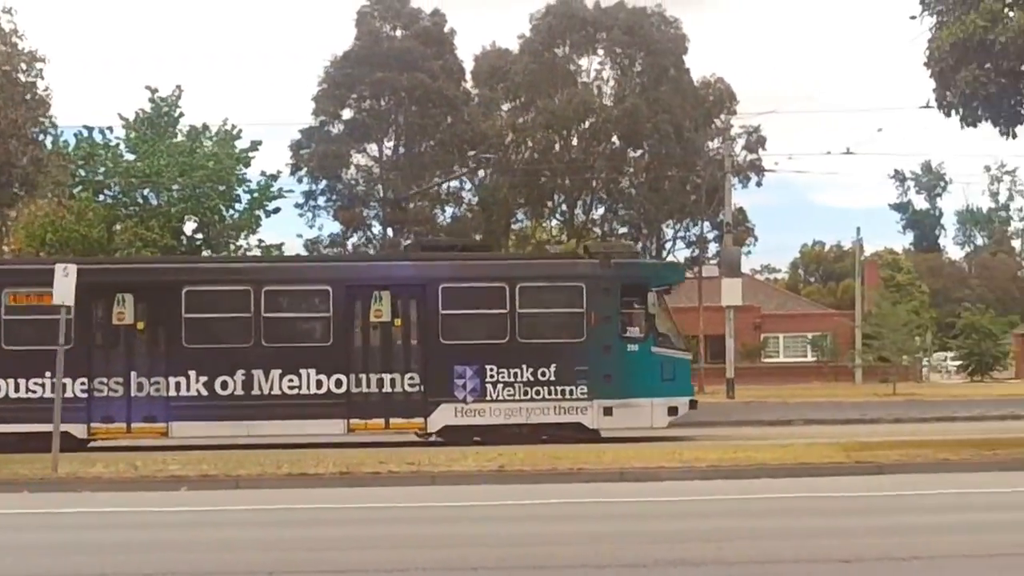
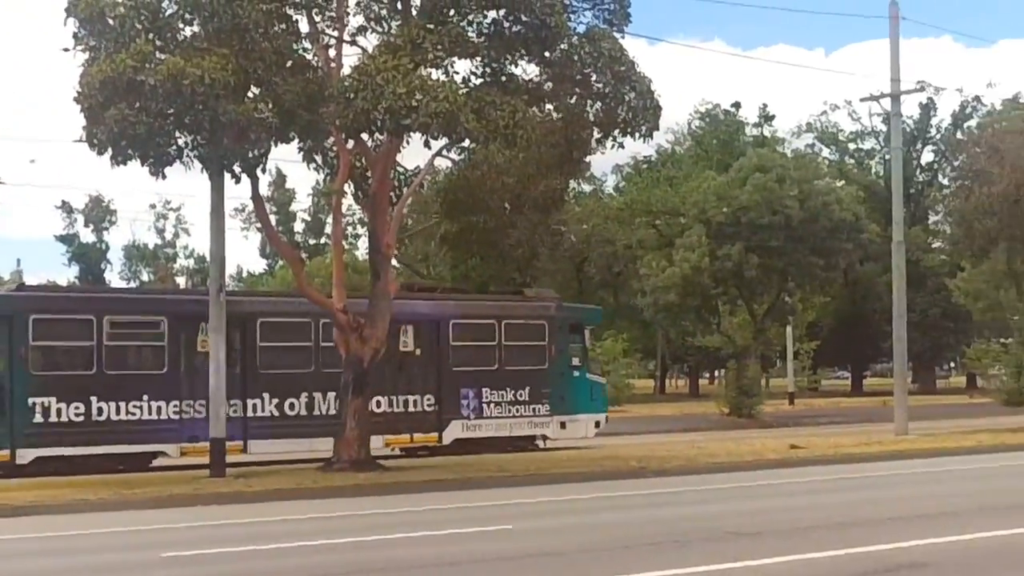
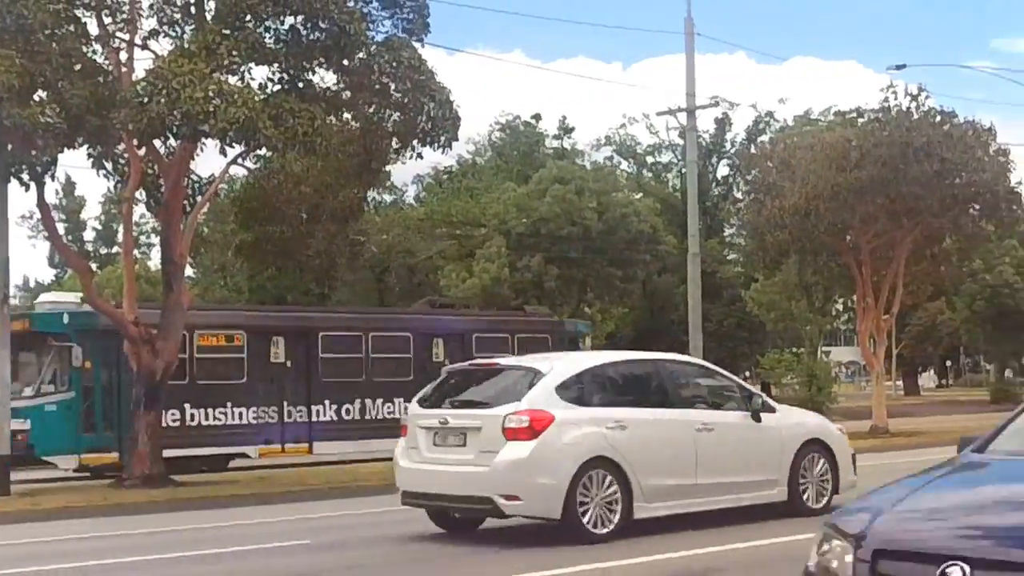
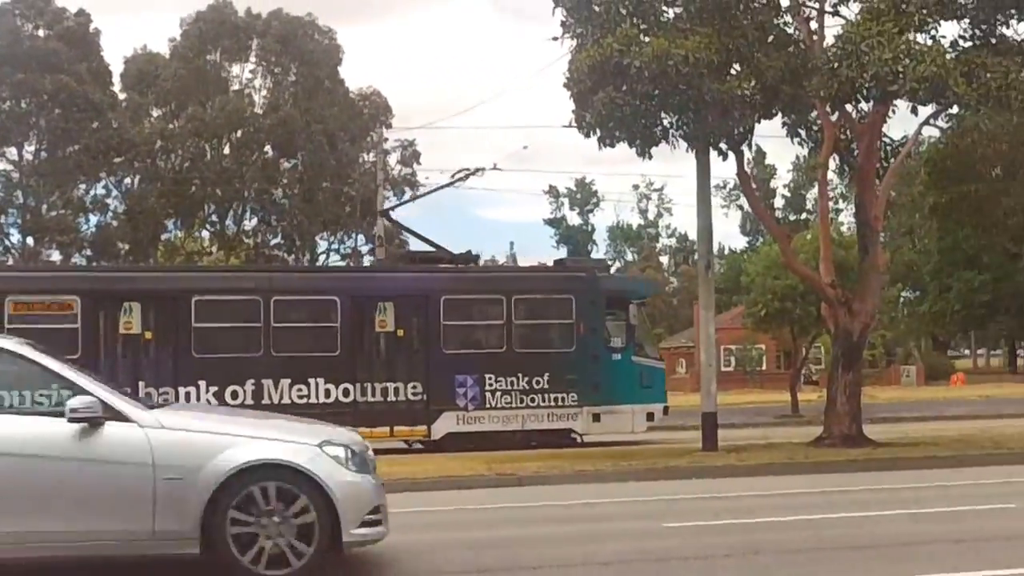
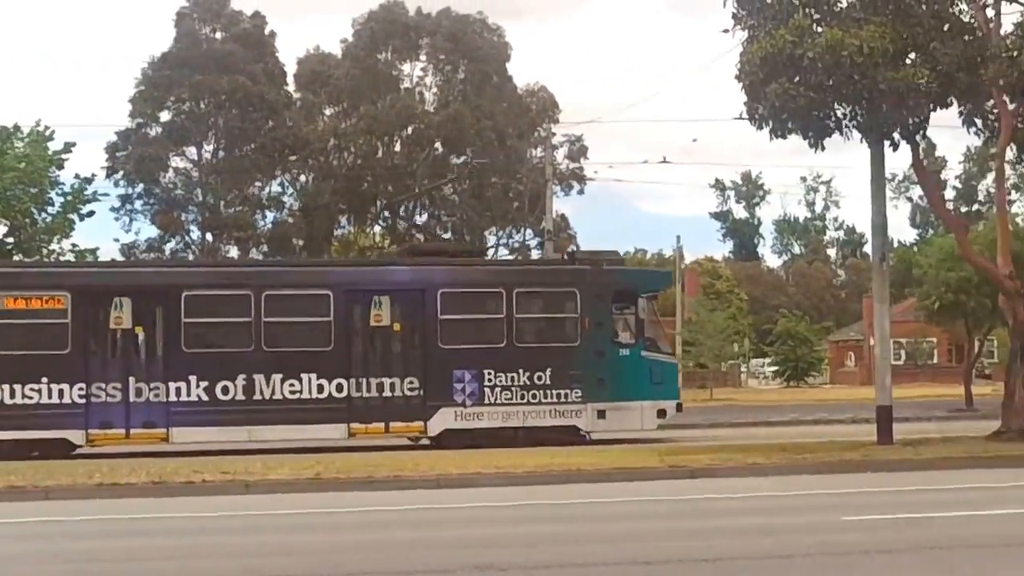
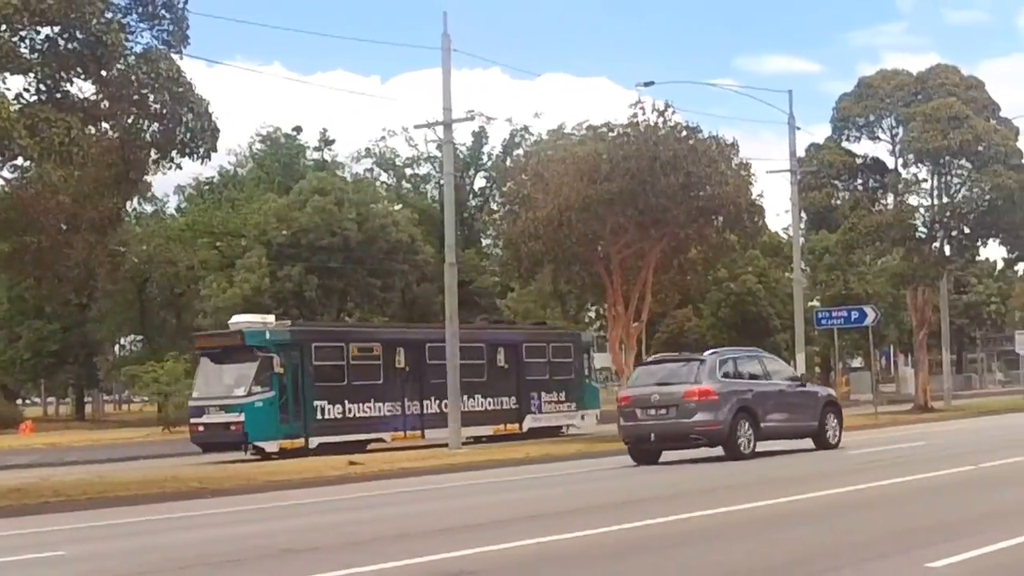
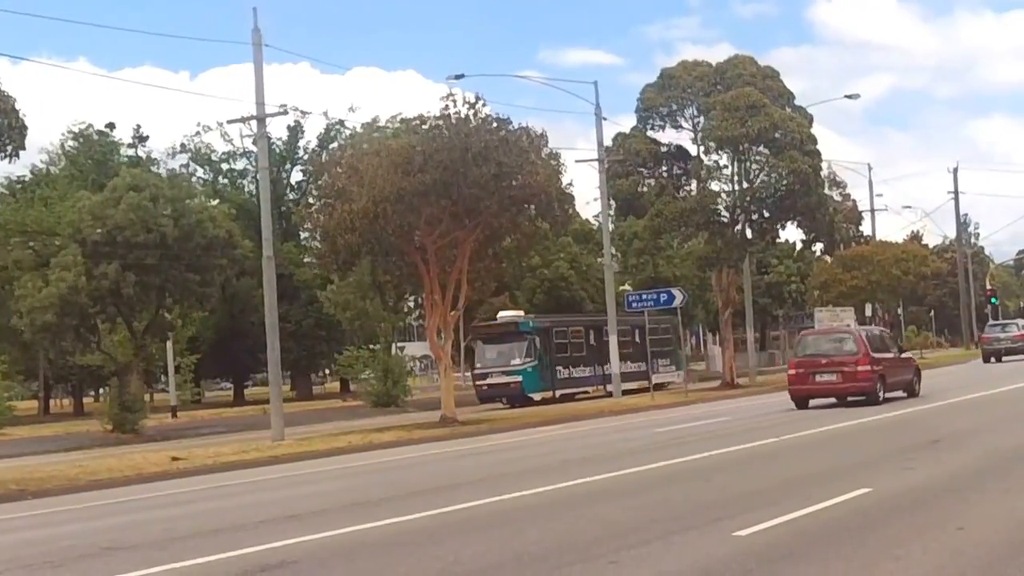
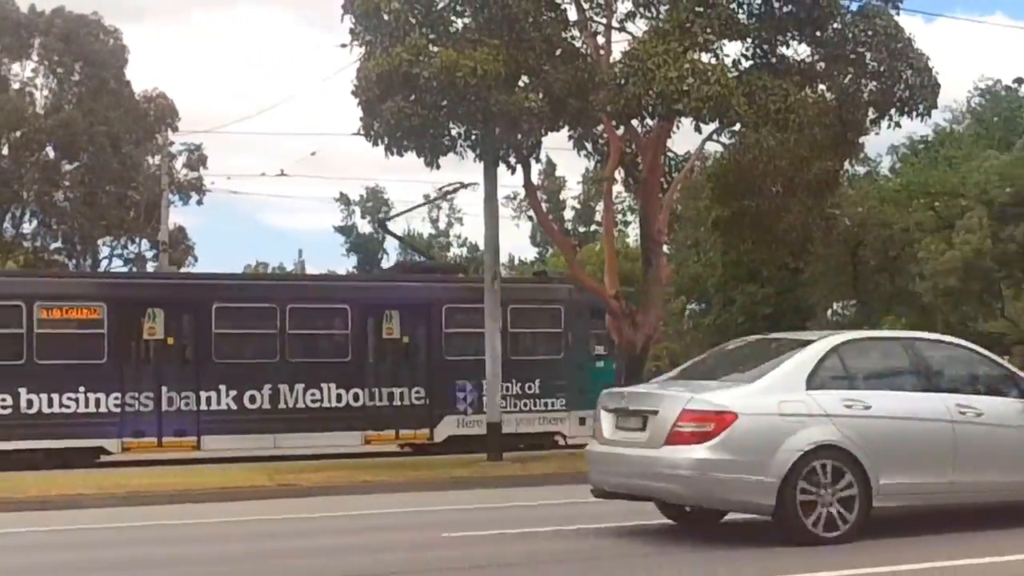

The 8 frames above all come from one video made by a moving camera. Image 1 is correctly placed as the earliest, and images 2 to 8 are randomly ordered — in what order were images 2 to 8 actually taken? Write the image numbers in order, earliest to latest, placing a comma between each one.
5, 4, 8, 2, 3, 6, 7
